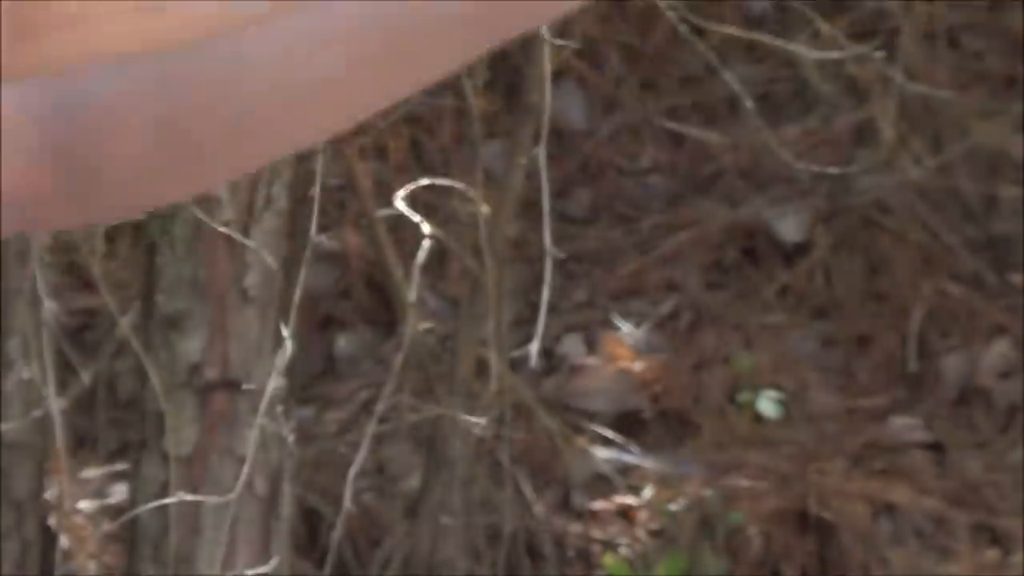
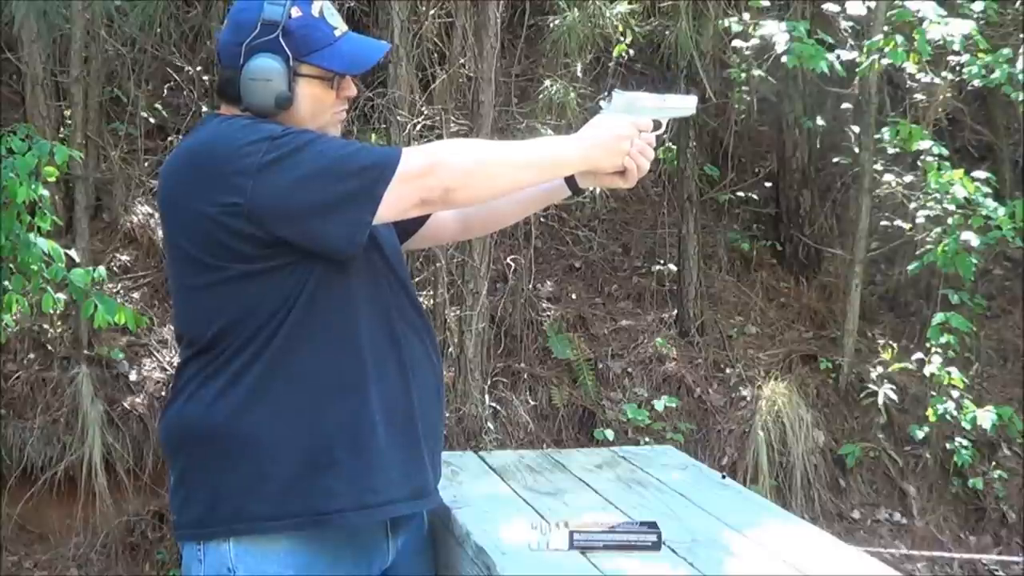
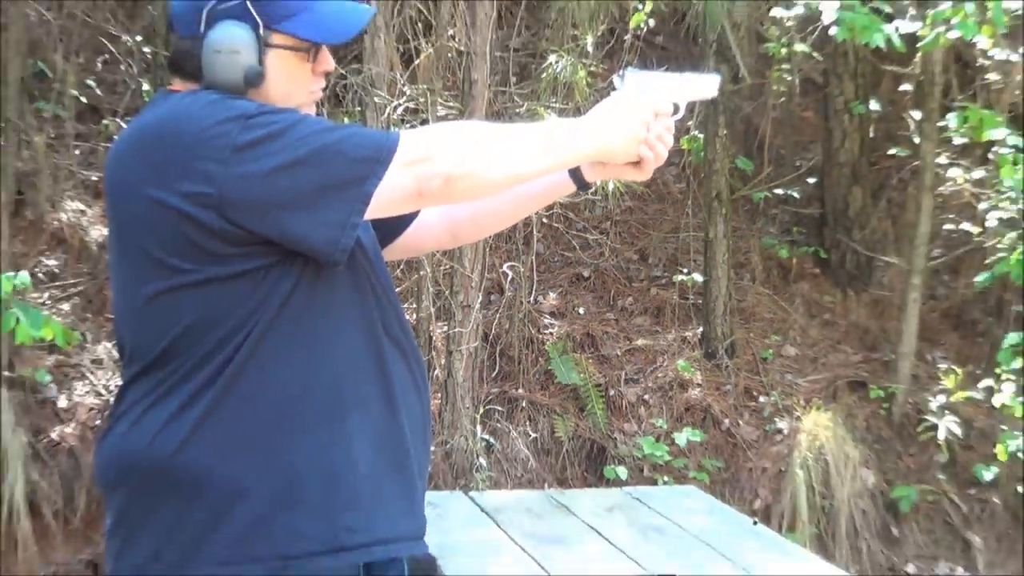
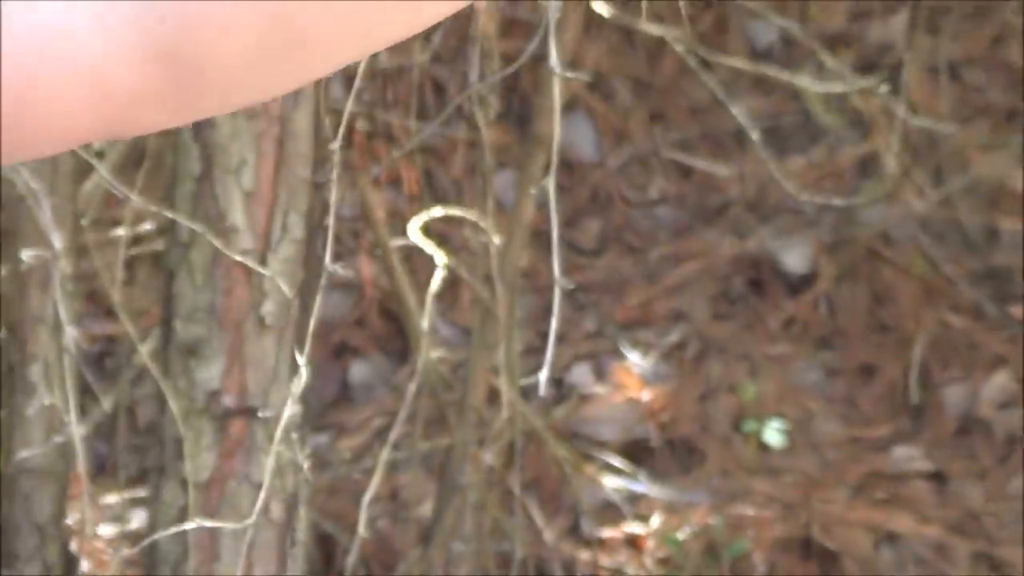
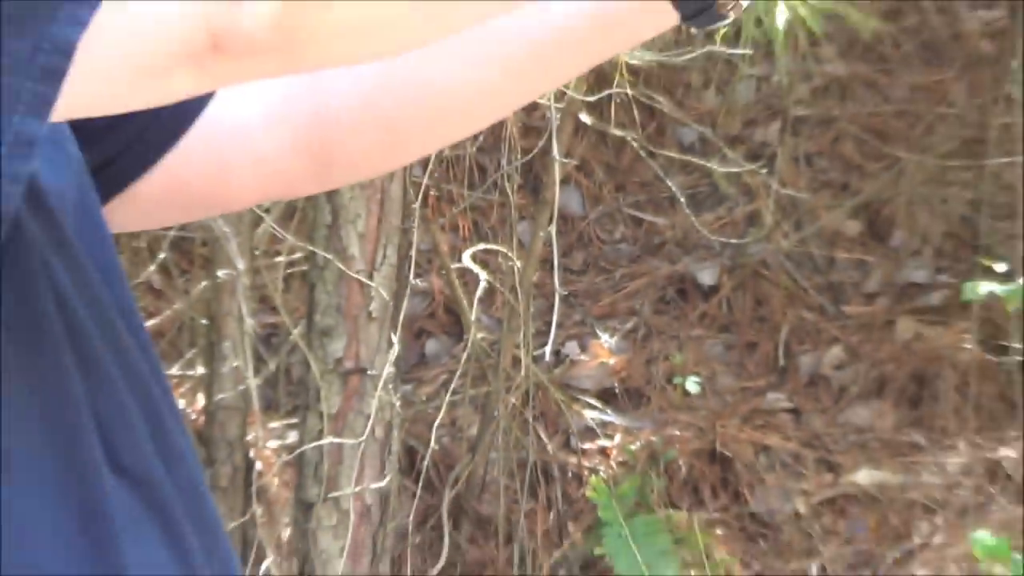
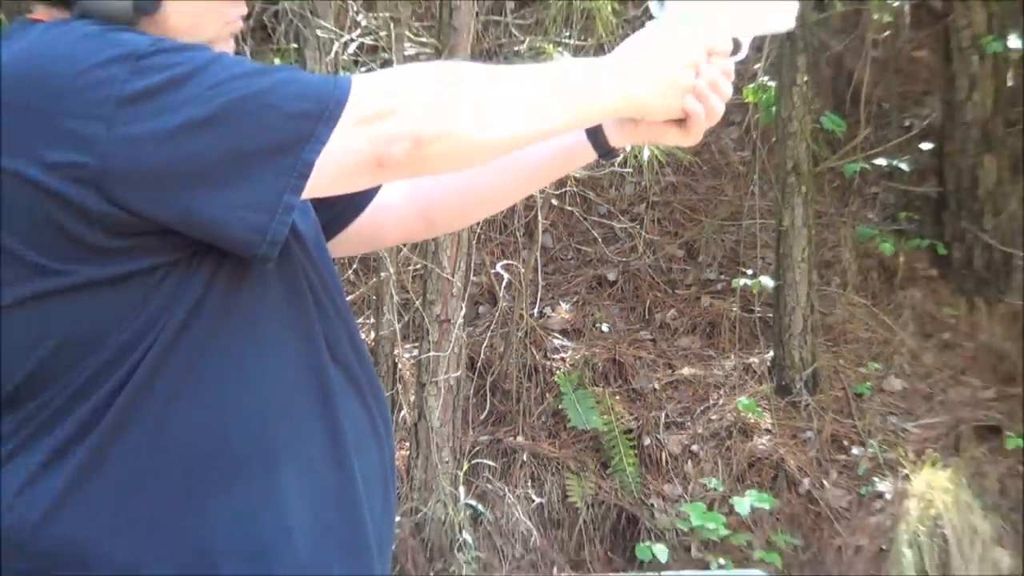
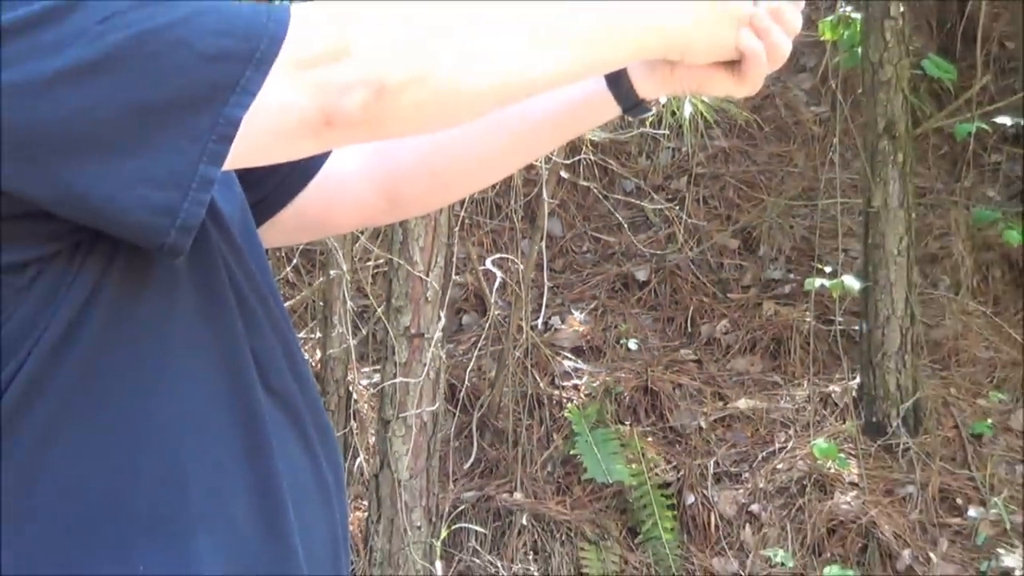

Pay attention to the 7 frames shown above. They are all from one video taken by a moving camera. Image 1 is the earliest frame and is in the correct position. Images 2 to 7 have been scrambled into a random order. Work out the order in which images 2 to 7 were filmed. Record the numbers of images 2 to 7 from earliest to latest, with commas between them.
4, 5, 7, 6, 3, 2
